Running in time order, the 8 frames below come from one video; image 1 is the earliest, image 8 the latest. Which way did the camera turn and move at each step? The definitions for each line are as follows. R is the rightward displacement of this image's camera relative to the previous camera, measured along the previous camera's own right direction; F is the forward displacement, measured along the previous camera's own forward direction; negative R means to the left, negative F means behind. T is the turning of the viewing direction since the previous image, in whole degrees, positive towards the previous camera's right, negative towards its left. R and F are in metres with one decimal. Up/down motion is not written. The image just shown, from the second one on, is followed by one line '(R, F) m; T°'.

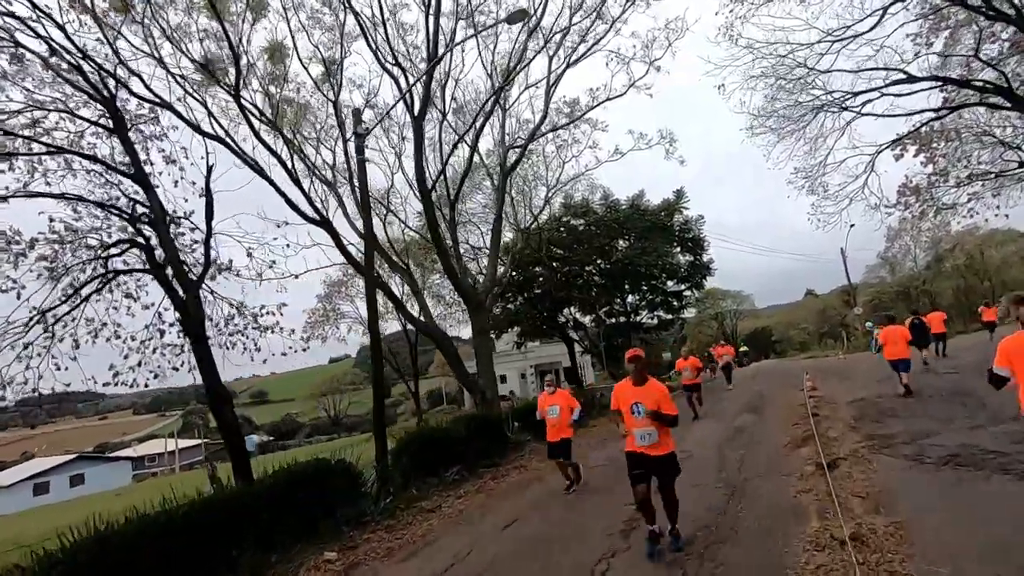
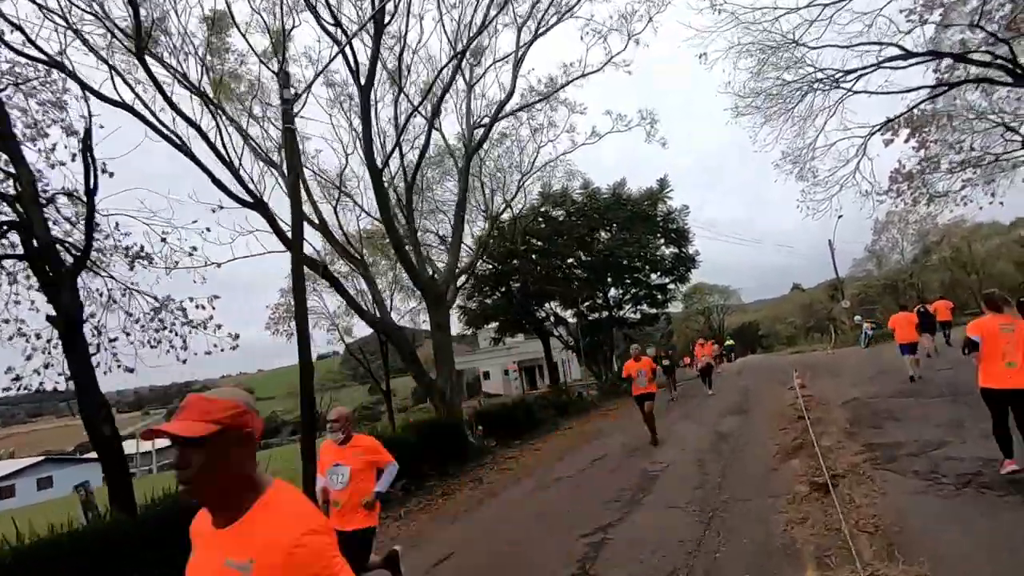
(+0.8, +1.6) m; +1°
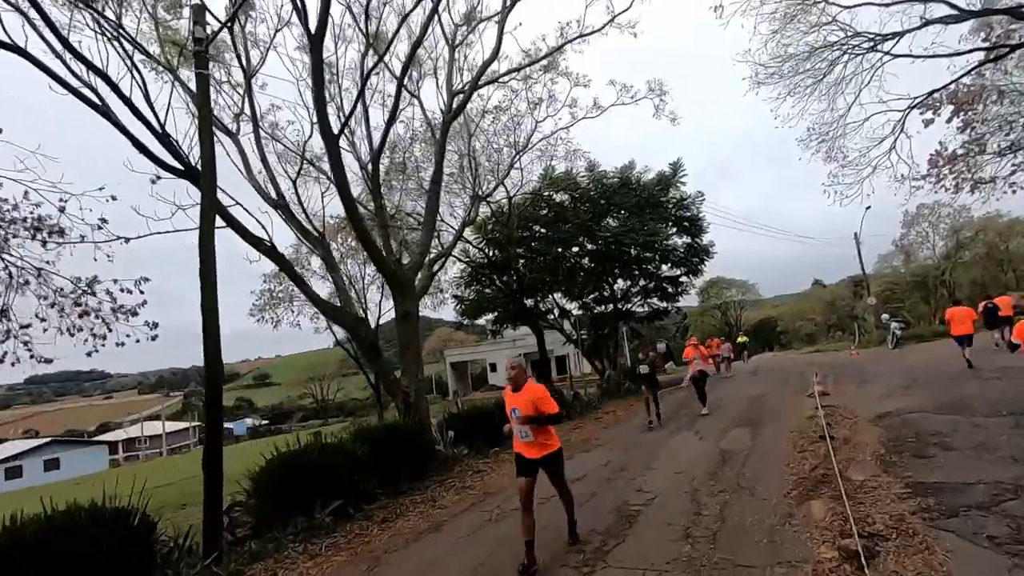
(+1.0, +2.0) m; -2°
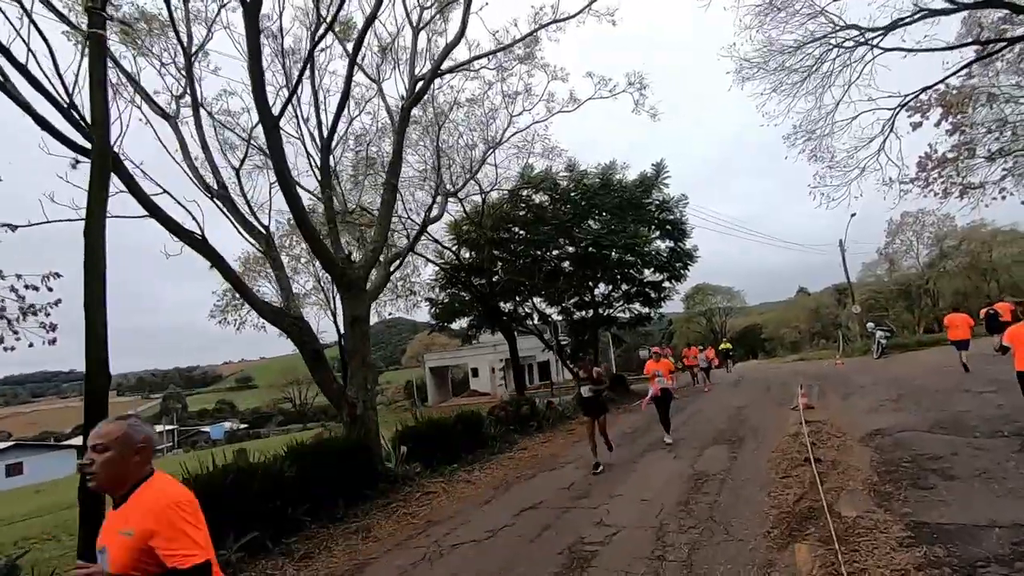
(+0.6, +1.2) m; +1°
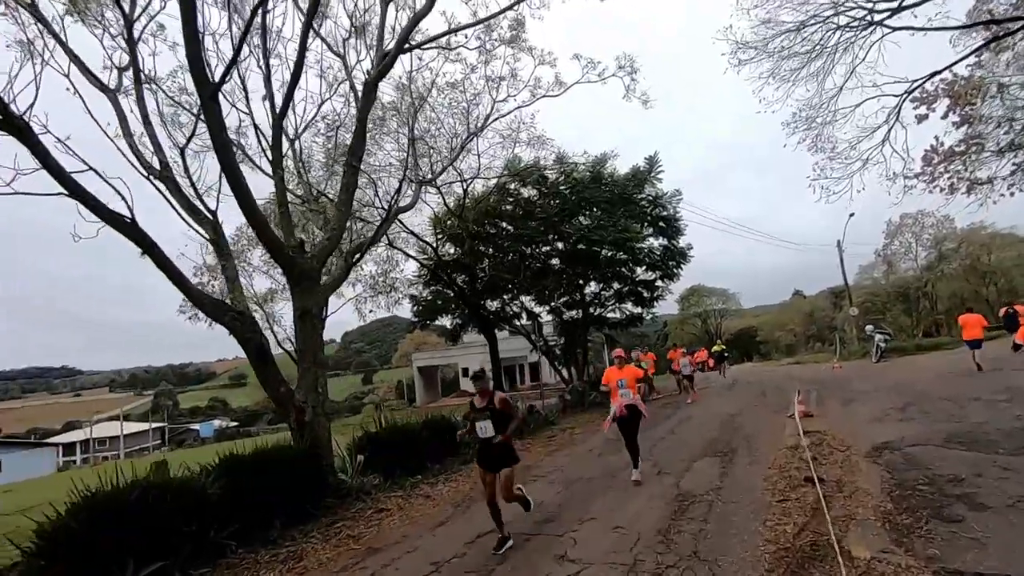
(+0.5, +1.2) m; 0°
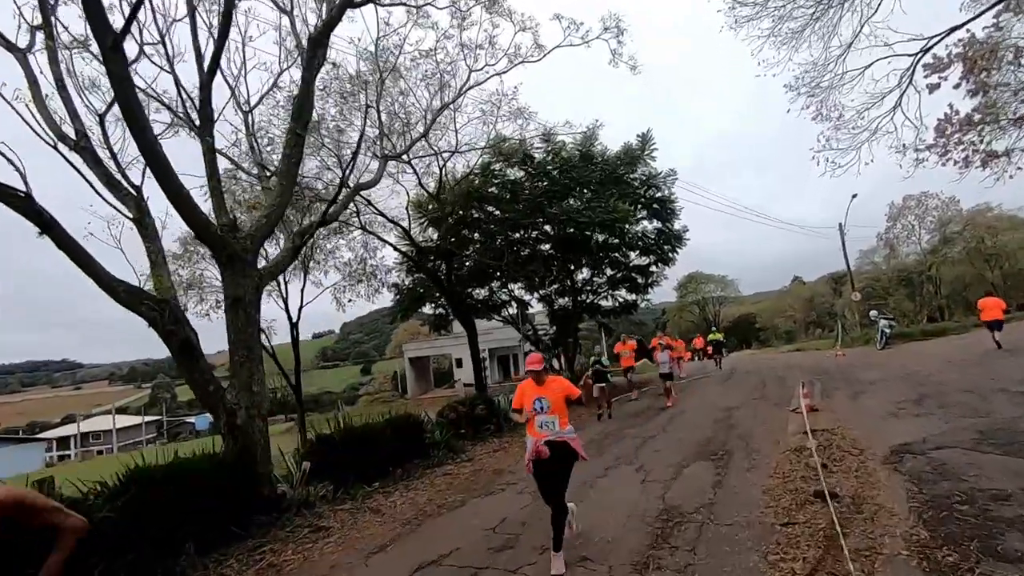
(+0.6, +1.4) m; 0°
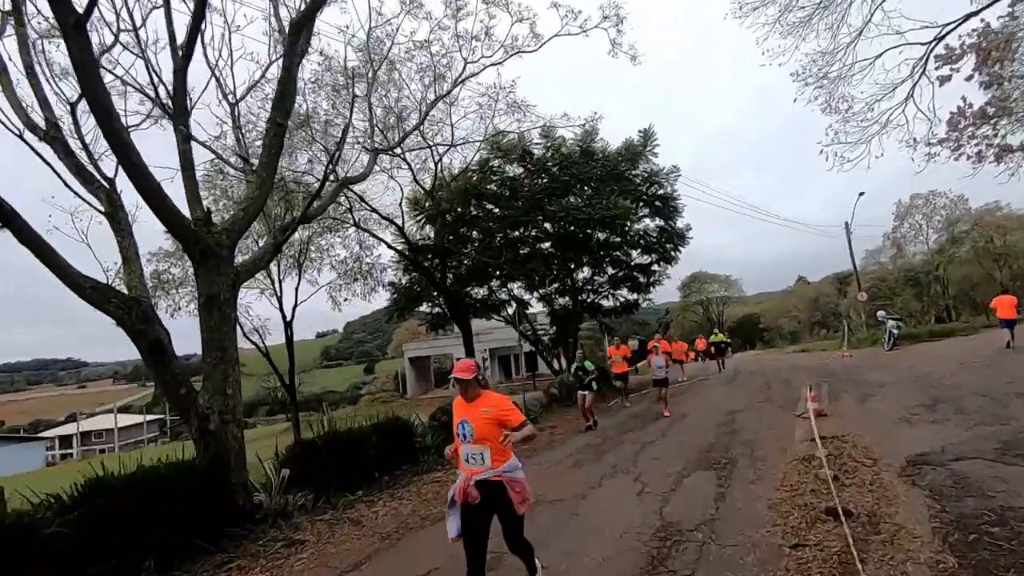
(+0.2, +0.6) m; 0°
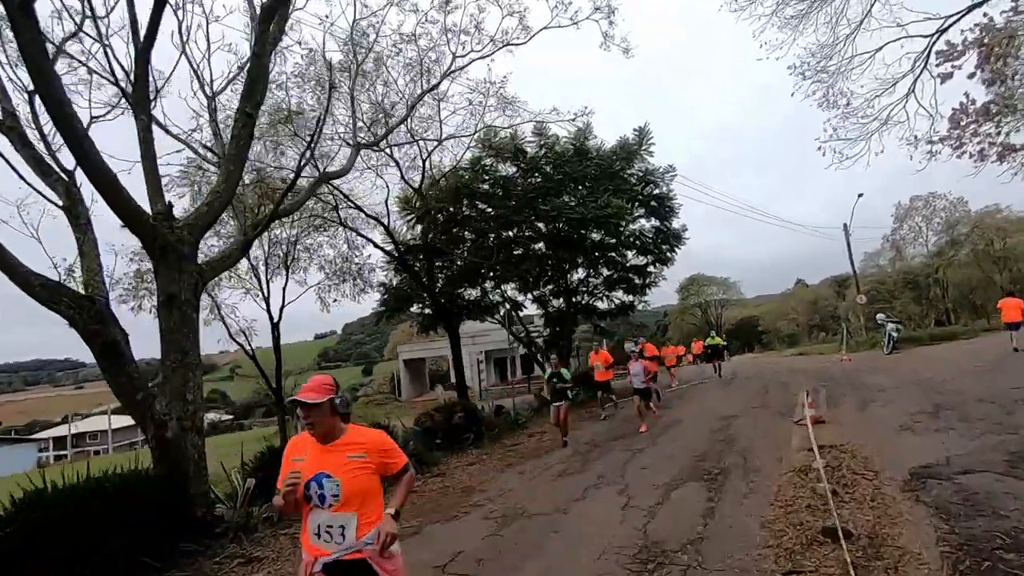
(+0.3, +0.5) m; 0°
